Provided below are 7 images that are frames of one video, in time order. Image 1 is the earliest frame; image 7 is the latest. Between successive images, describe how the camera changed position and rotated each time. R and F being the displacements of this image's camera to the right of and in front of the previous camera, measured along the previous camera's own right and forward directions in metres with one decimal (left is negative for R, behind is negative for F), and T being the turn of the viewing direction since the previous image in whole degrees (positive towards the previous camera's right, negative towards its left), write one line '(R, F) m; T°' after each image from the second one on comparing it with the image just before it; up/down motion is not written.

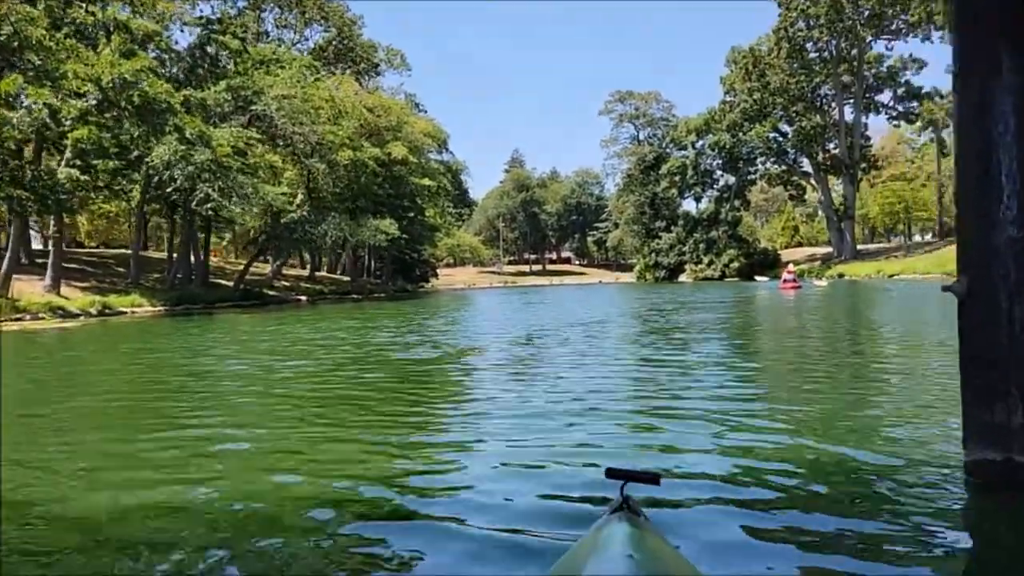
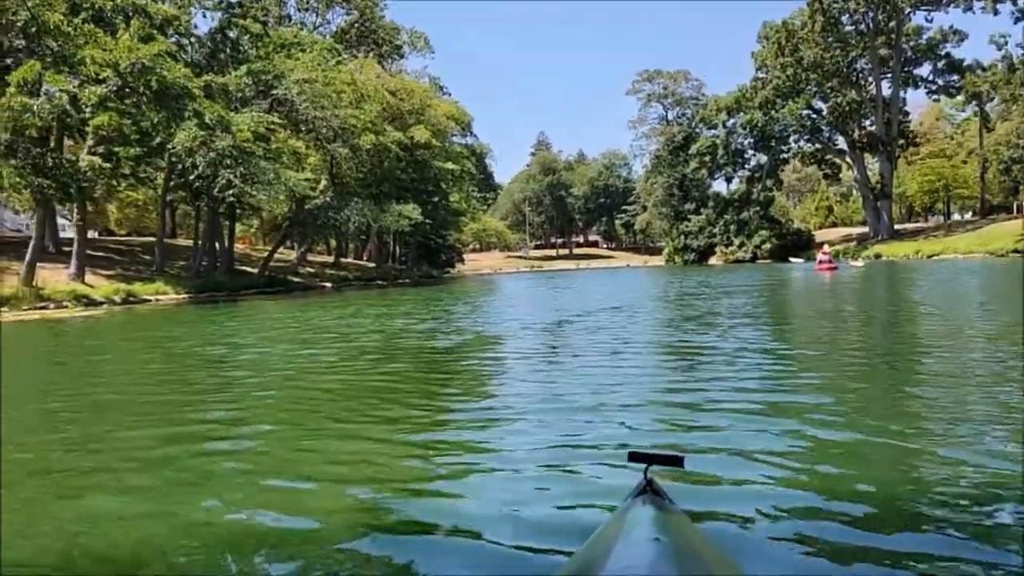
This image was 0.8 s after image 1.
(0.0, +0.6) m; -2°
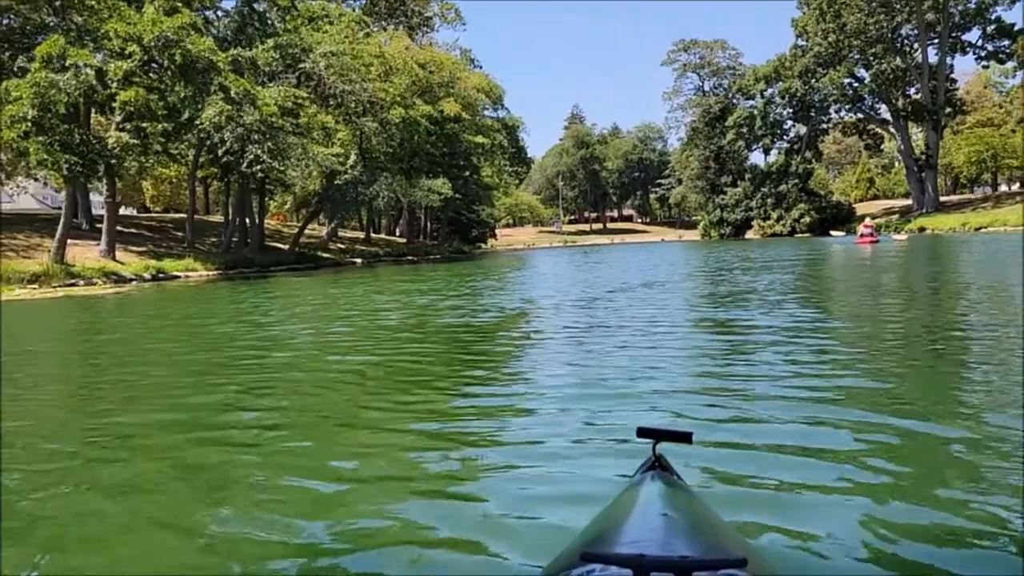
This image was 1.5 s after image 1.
(+0.1, +0.5) m; -2°
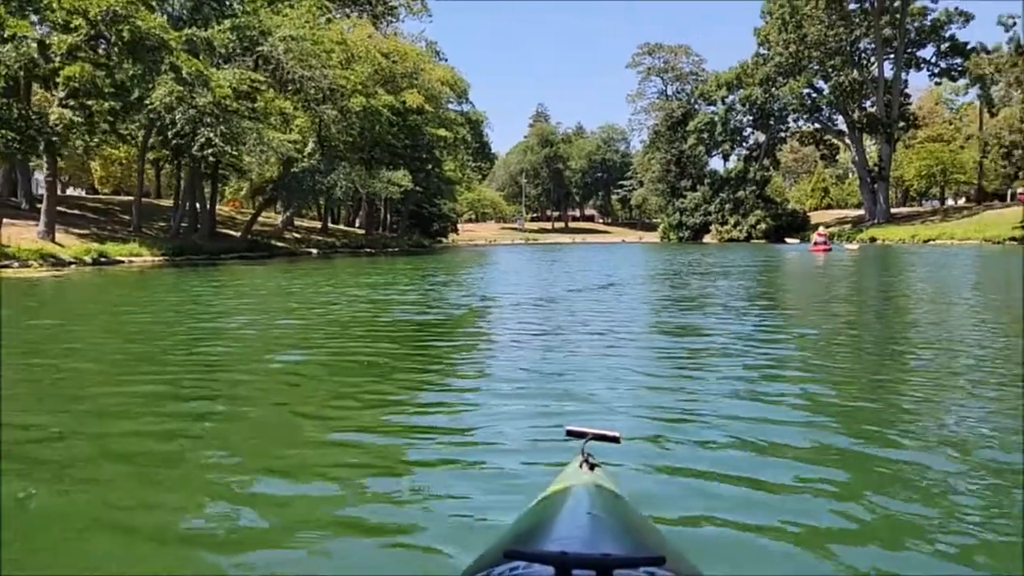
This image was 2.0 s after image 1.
(+0.1, -0.1) m; +2°
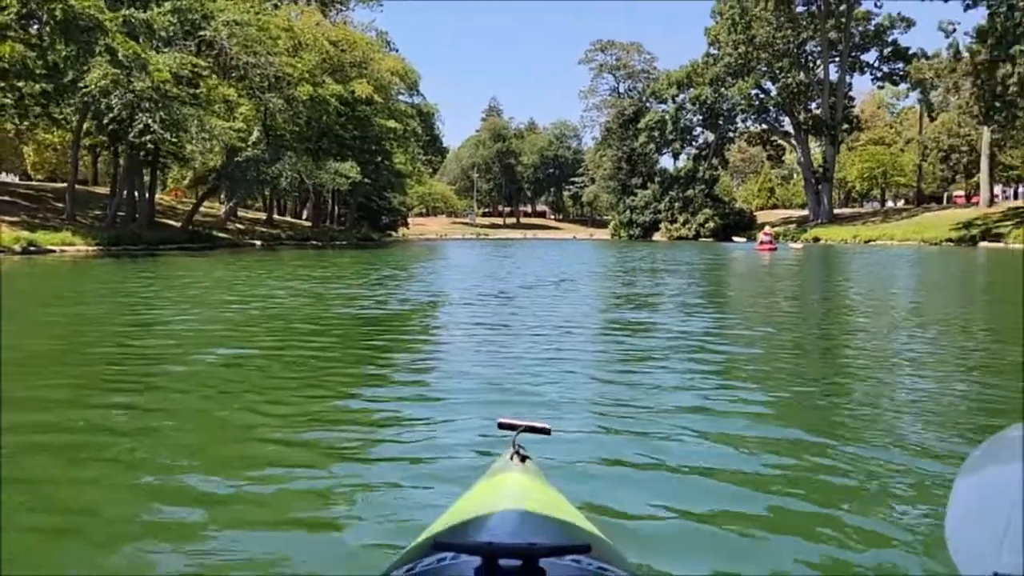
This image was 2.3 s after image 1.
(+0.1, 0.0) m; +3°
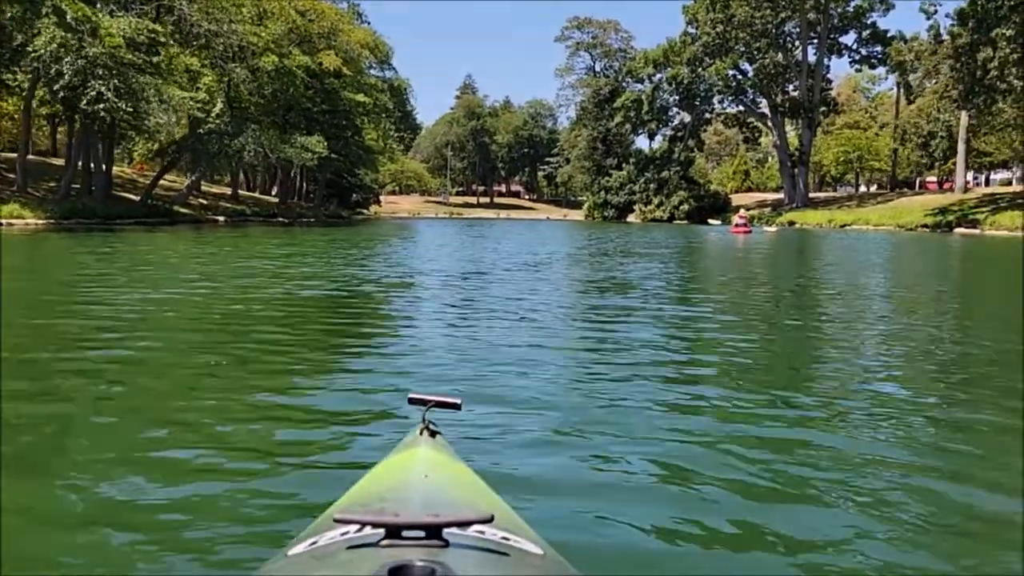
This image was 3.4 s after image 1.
(+0.1, +0.5) m; +2°
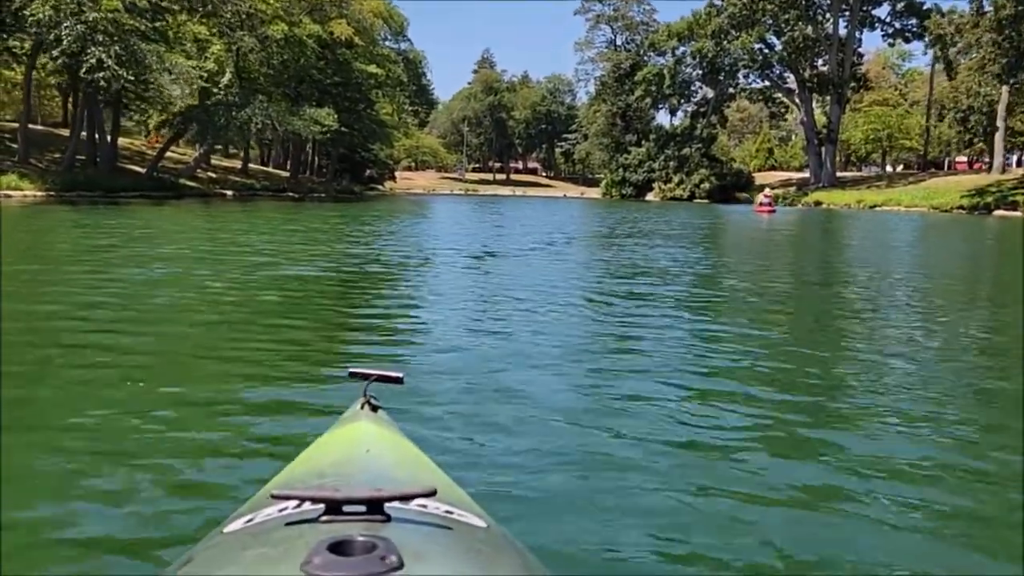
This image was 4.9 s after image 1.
(0.0, +0.8) m; -1°
